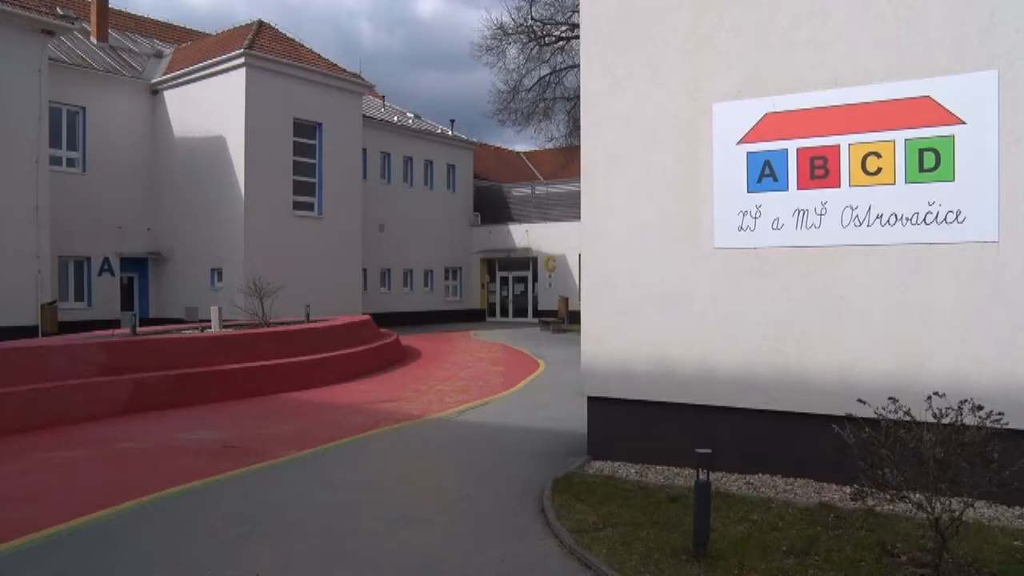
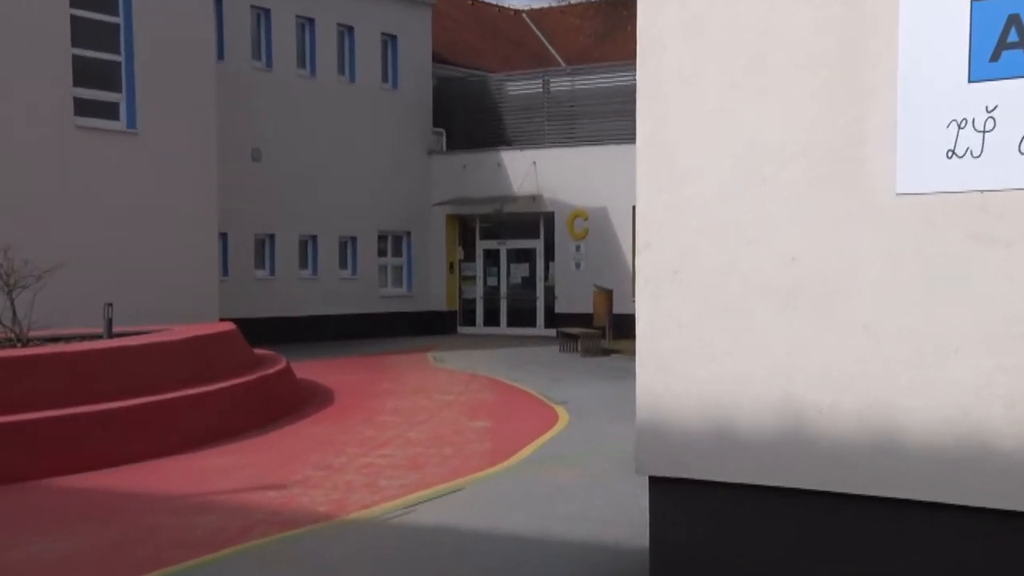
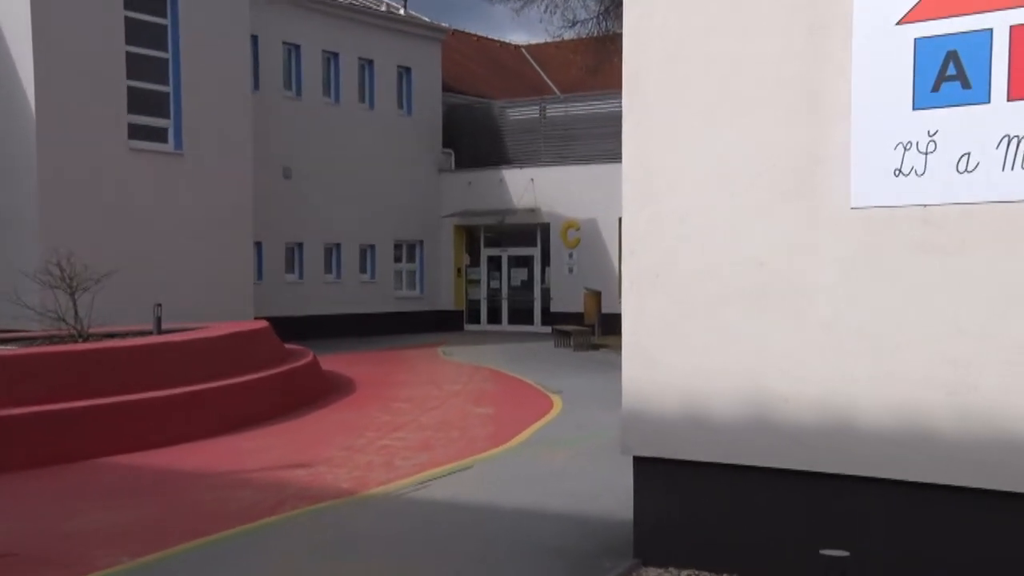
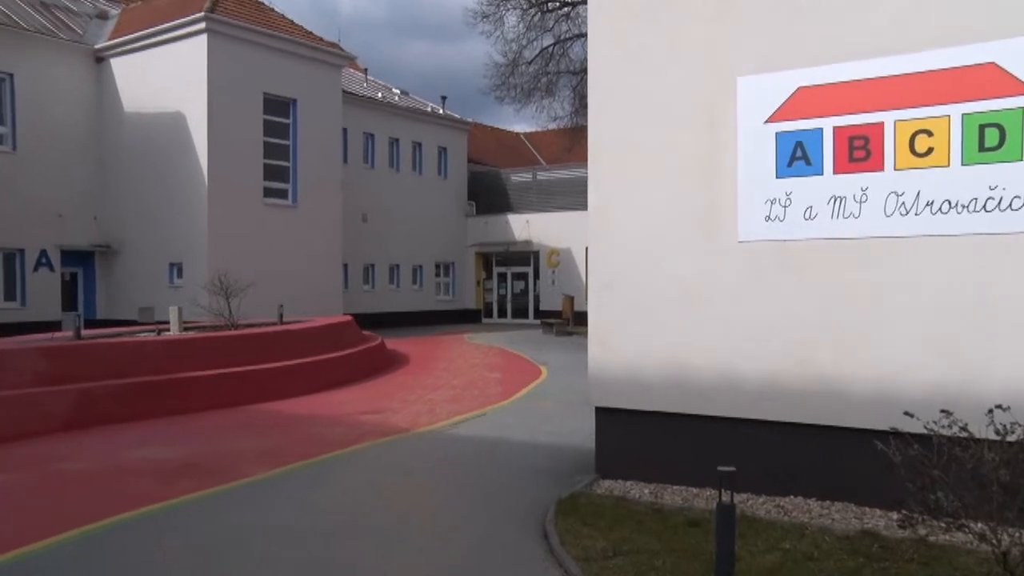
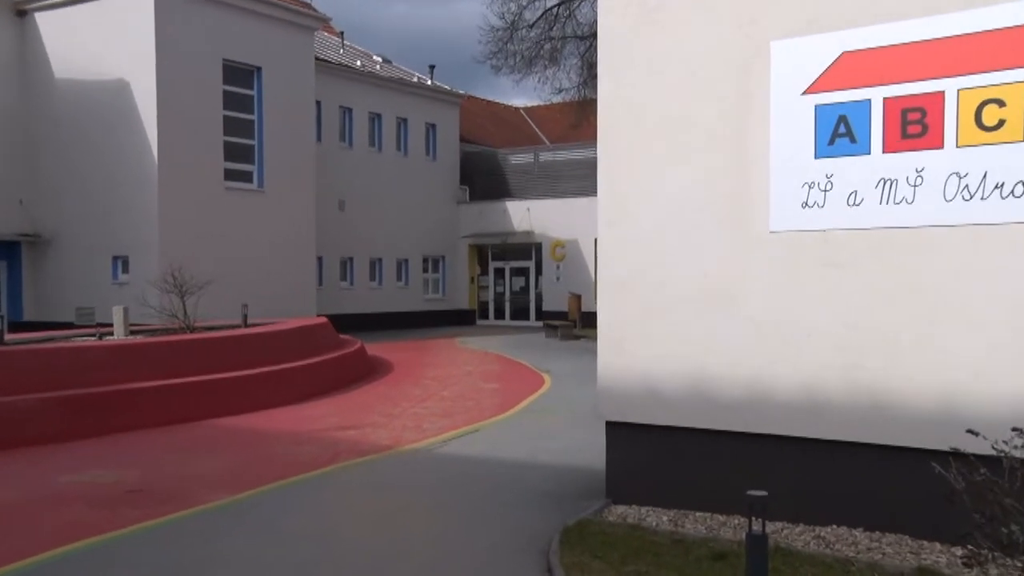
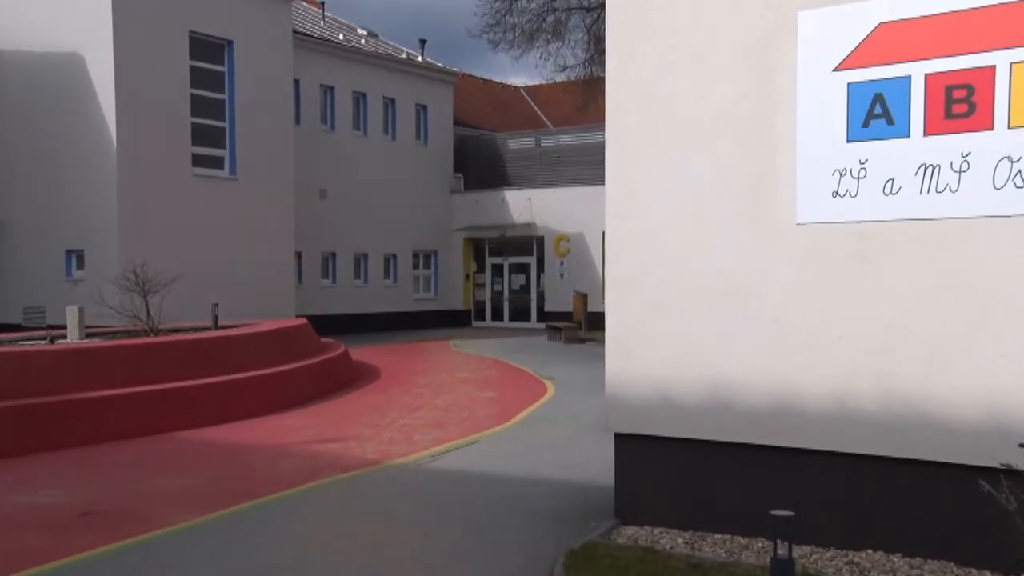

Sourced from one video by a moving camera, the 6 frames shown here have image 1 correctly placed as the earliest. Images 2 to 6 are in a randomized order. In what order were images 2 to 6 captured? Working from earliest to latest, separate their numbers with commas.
4, 5, 6, 3, 2
